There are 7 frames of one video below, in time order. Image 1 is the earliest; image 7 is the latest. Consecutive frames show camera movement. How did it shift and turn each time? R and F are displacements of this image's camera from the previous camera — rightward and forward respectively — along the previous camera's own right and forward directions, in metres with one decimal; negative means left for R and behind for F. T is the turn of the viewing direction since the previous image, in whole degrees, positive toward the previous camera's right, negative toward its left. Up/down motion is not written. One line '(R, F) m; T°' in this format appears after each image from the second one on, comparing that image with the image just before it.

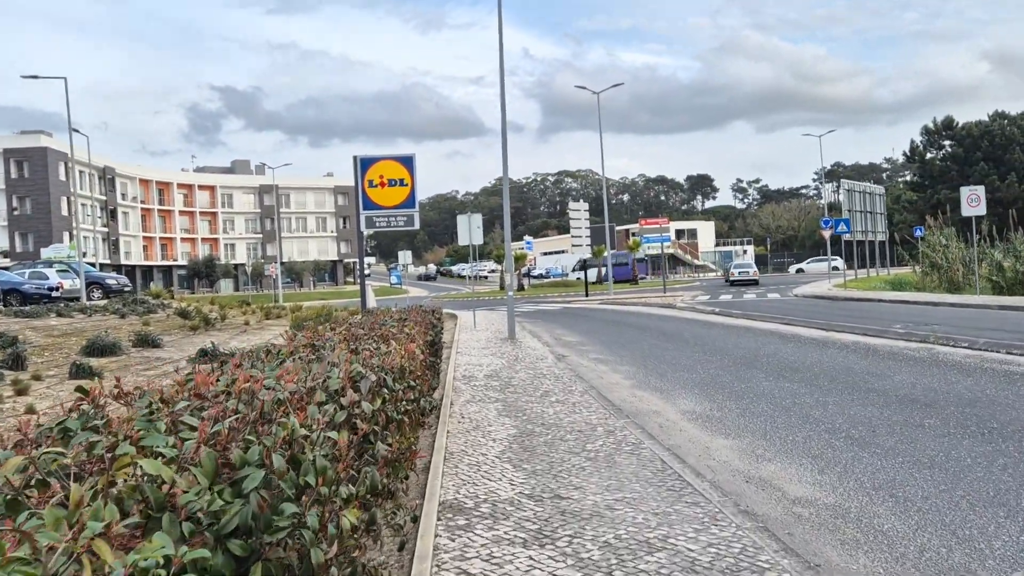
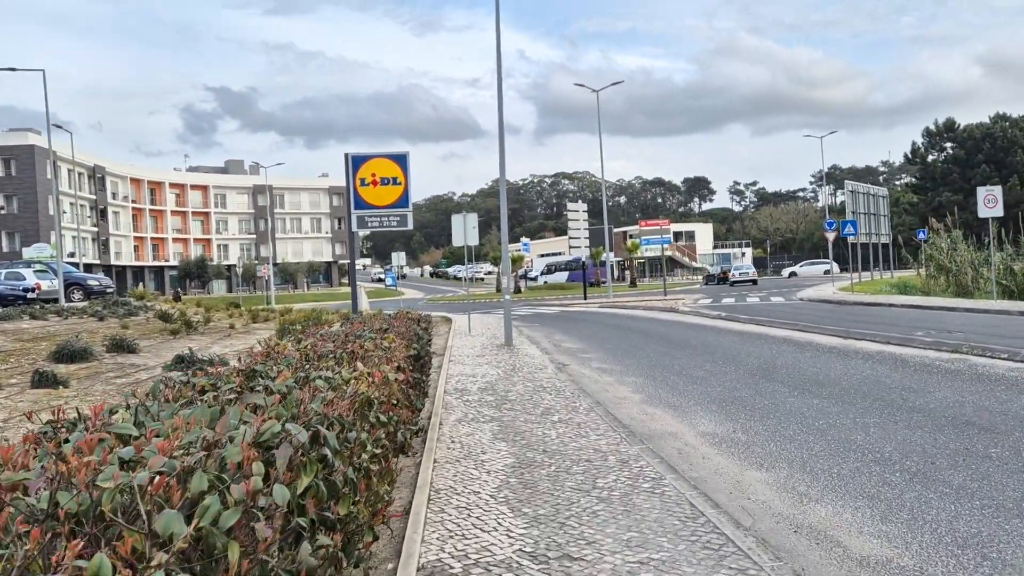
(0.0, +0.9) m; 0°
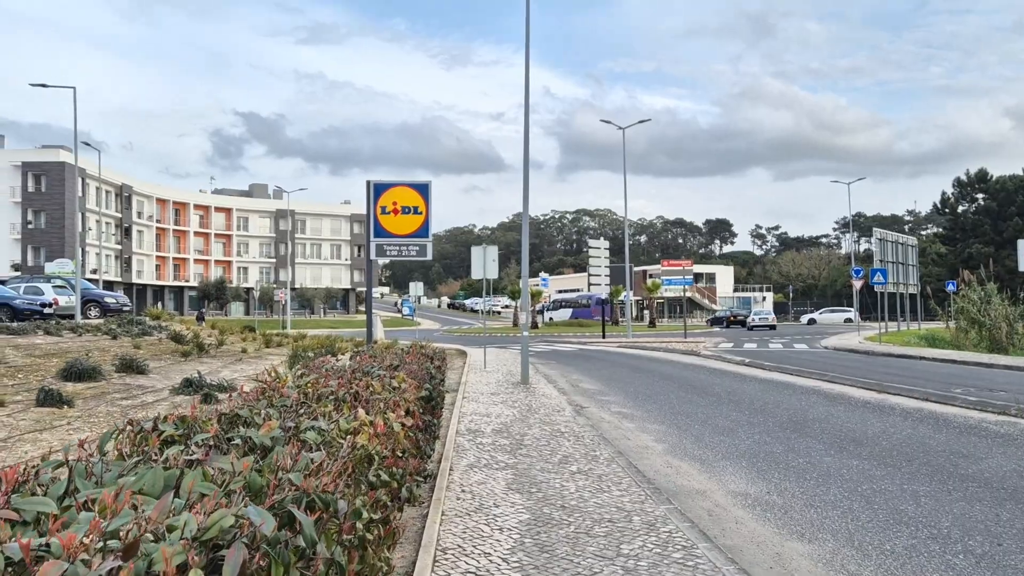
(0.0, +0.4) m; -1°
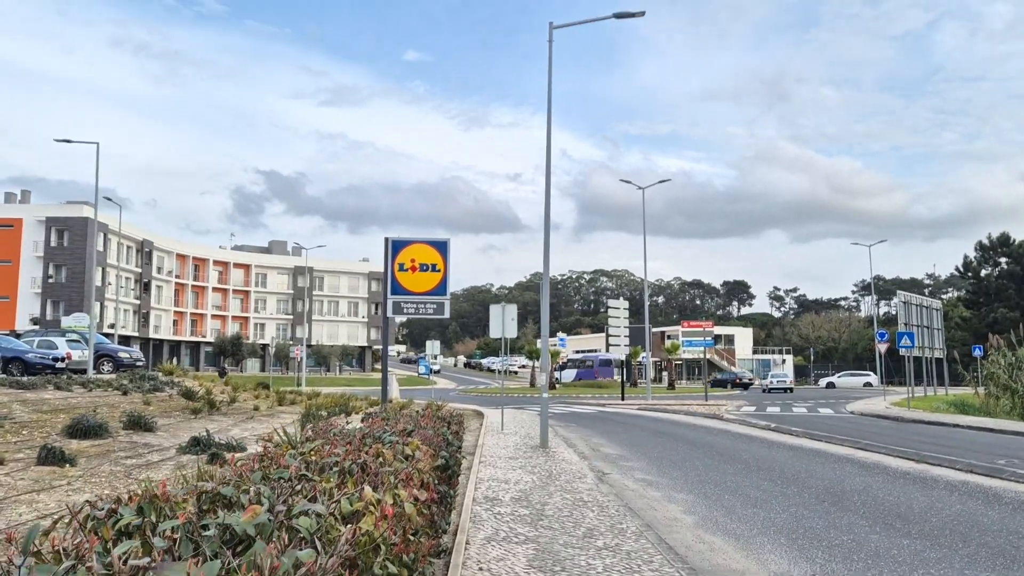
(-0.1, +0.4) m; -1°
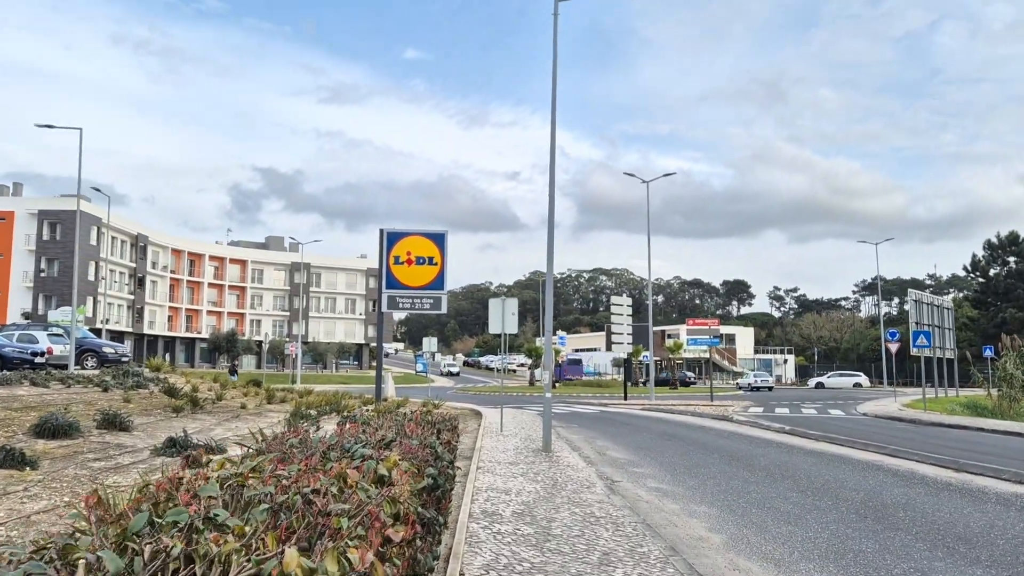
(0.0, +1.0) m; 0°
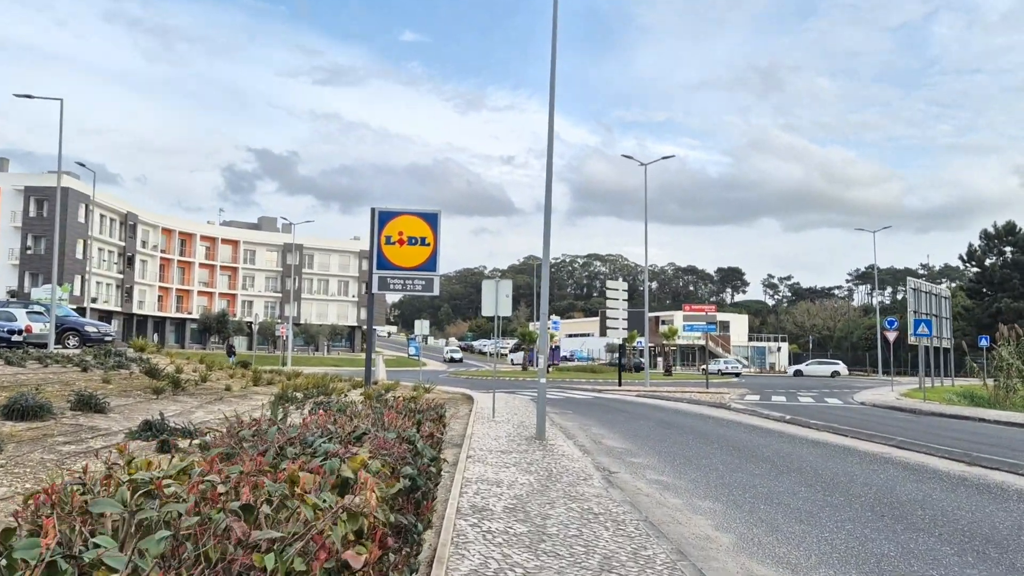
(0.0, +0.6) m; 0°
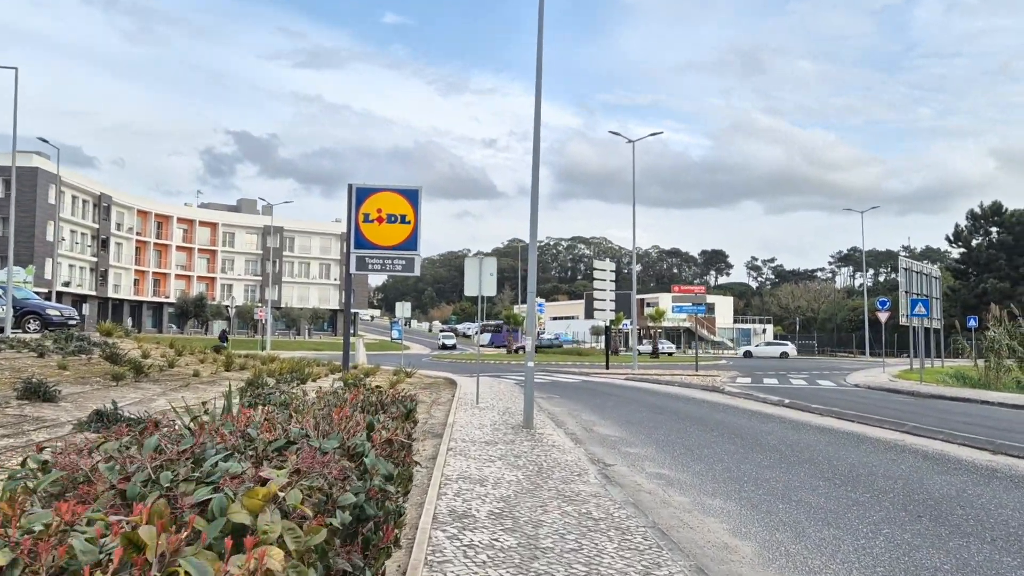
(0.0, +1.0) m; +1°
